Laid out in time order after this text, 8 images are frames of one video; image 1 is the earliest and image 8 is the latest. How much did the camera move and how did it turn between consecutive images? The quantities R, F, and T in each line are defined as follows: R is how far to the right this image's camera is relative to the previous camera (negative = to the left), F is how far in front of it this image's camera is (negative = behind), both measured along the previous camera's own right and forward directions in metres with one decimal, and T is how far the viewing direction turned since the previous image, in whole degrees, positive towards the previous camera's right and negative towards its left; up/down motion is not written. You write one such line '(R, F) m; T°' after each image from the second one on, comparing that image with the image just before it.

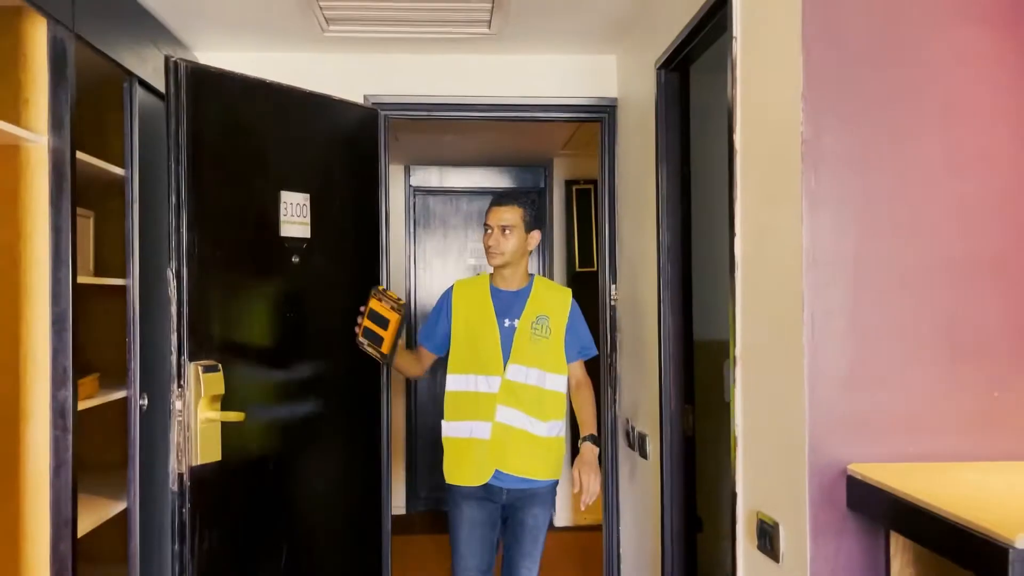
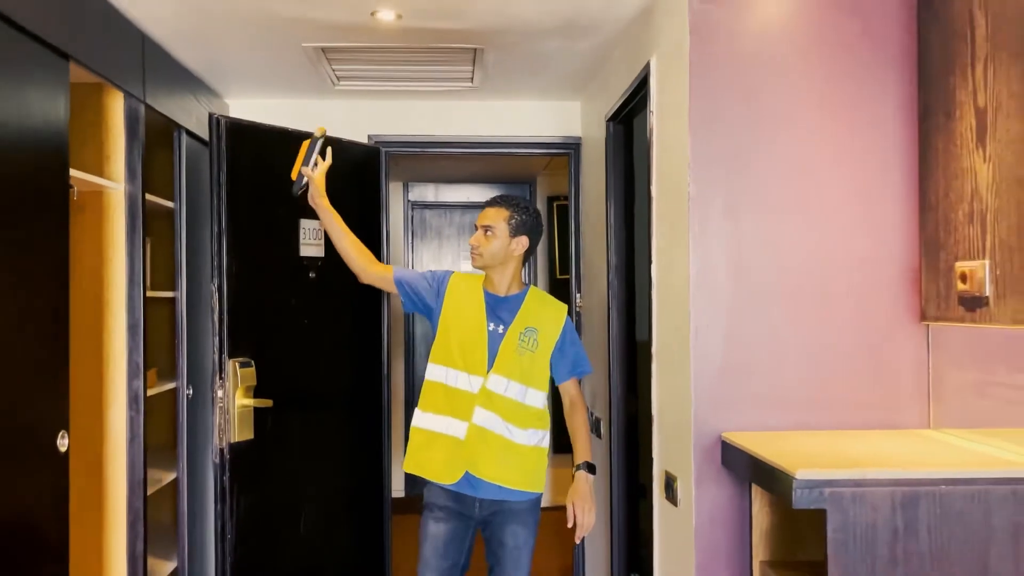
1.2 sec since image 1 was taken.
(+0.1, -0.4) m; 0°
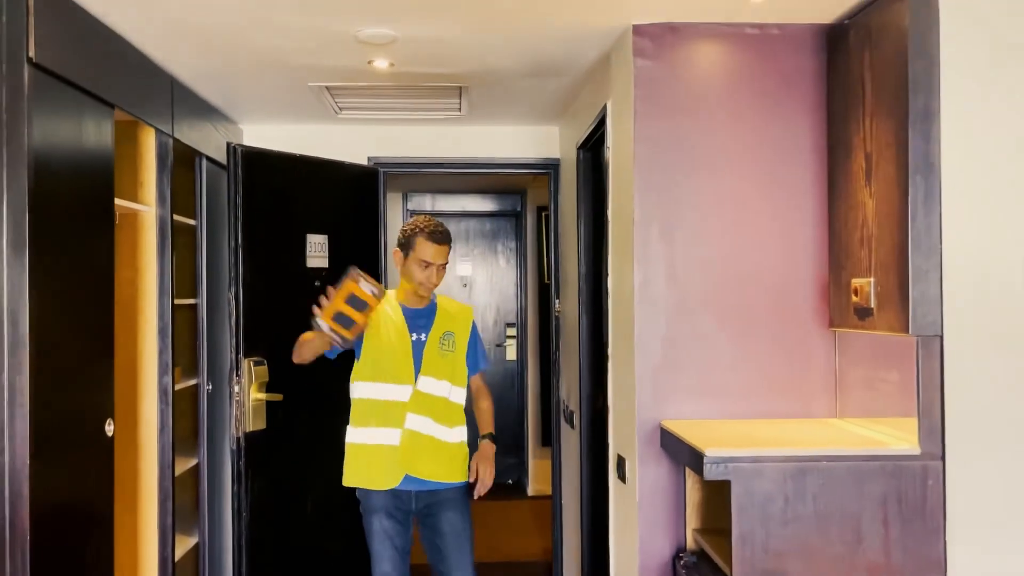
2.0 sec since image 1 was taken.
(+0.1, -0.3) m; 0°
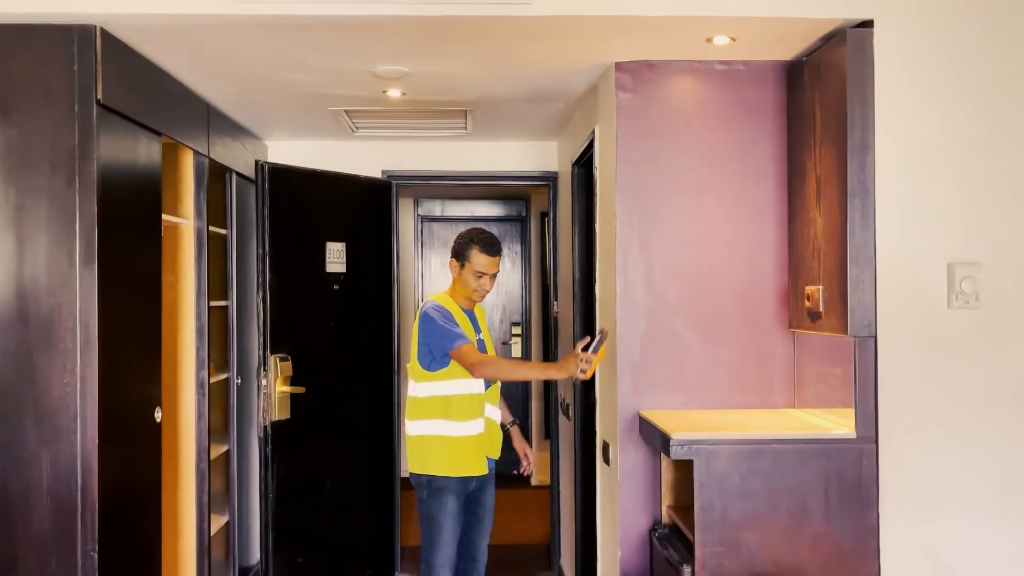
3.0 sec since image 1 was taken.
(0.0, -0.3) m; -1°
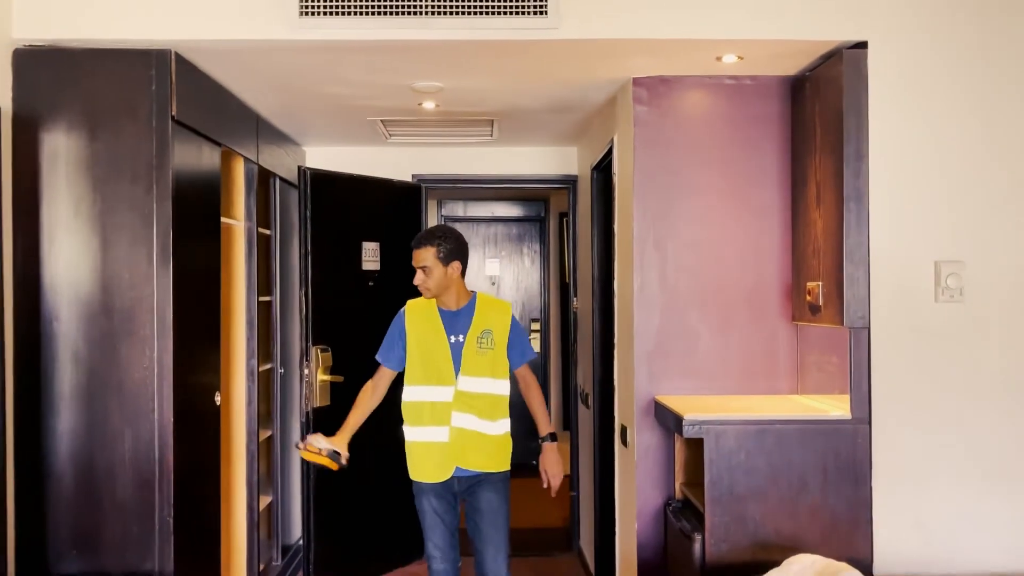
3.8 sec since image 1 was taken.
(0.0, -0.2) m; -1°
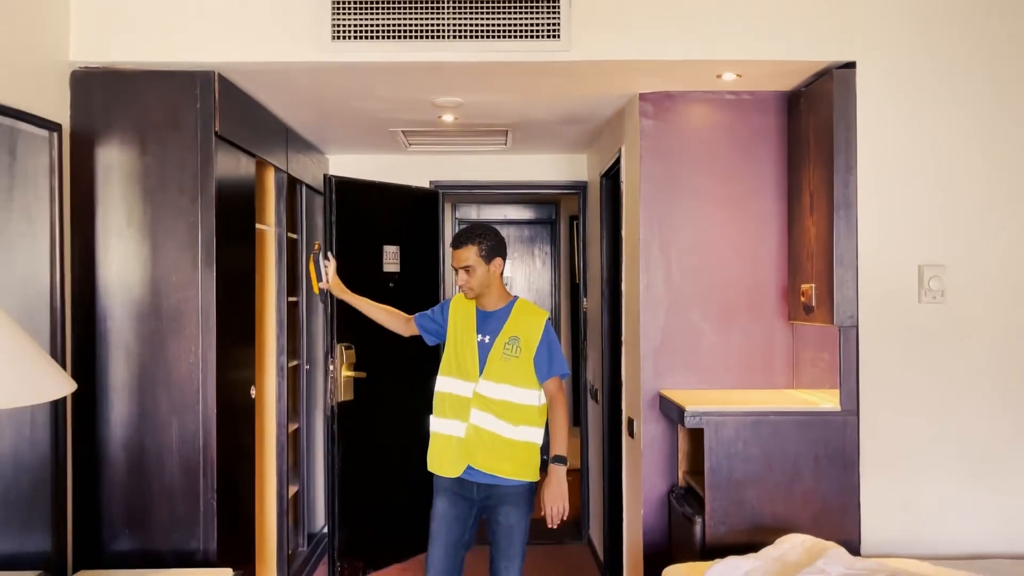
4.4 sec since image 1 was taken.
(0.0, -0.2) m; -1°
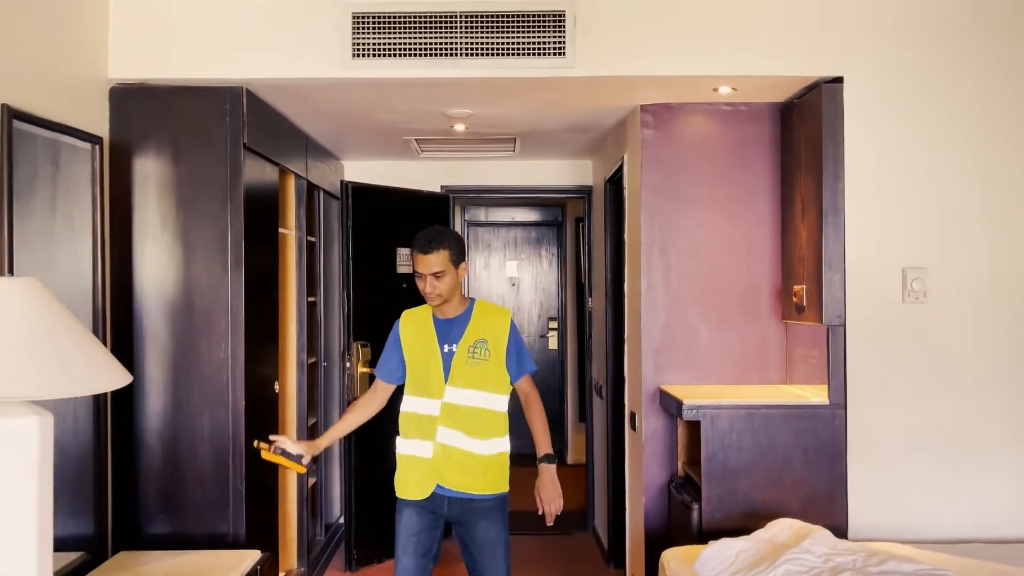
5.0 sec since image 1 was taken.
(0.0, -0.2) m; 0°
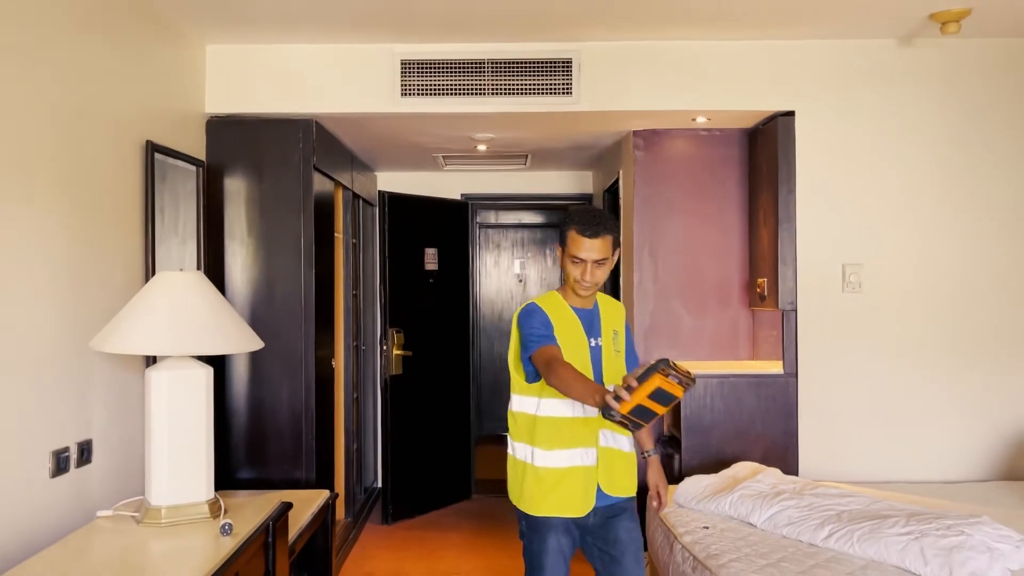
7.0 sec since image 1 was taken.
(-0.1, -0.6) m; 0°
